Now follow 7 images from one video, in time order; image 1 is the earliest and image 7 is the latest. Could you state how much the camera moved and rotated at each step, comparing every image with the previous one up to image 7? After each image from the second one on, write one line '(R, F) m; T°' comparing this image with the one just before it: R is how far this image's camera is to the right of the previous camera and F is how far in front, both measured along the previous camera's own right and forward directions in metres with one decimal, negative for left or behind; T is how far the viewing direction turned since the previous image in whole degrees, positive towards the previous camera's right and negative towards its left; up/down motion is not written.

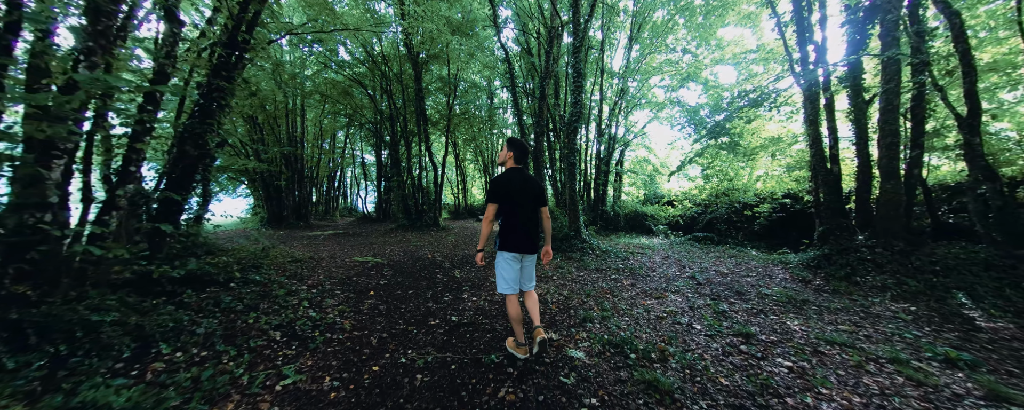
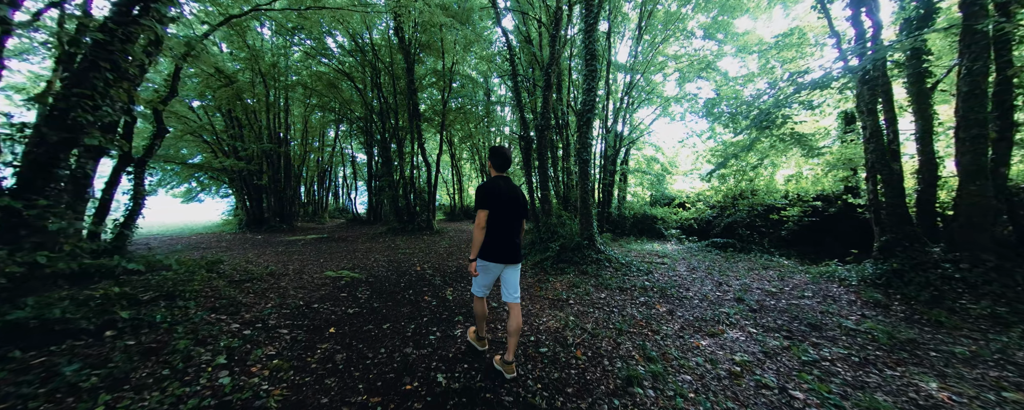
(-0.1, +1.1) m; +1°
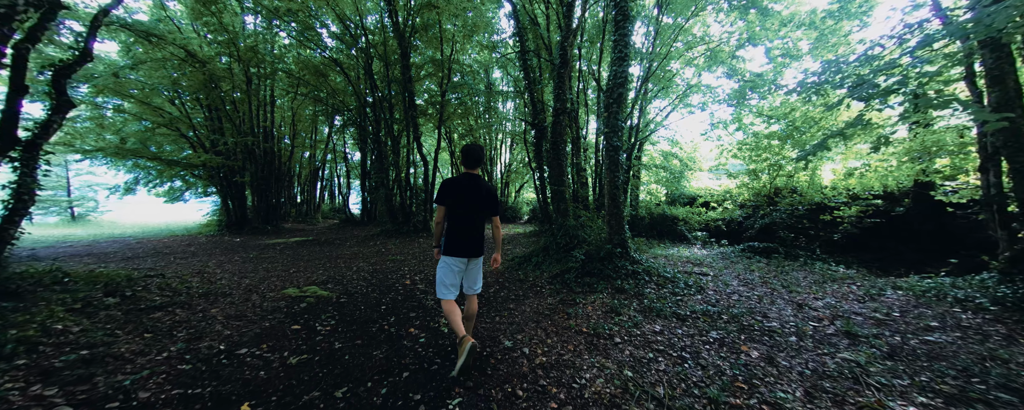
(-0.2, +1.4) m; 0°
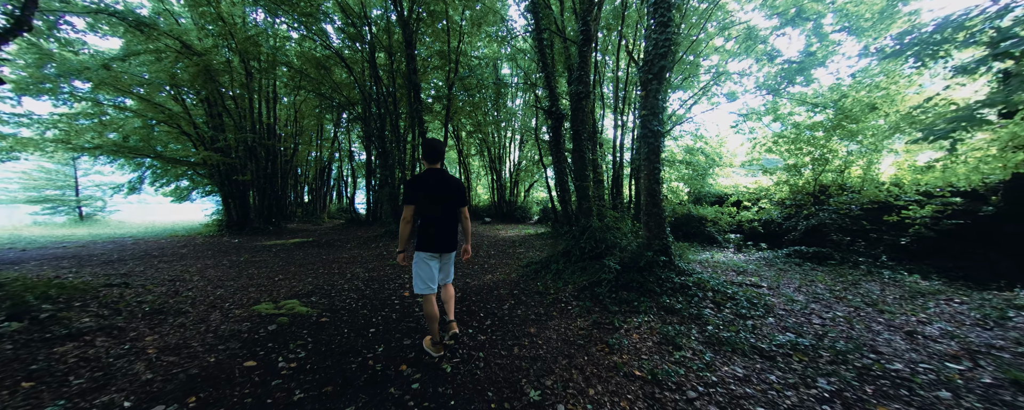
(-0.2, +0.9) m; -2°
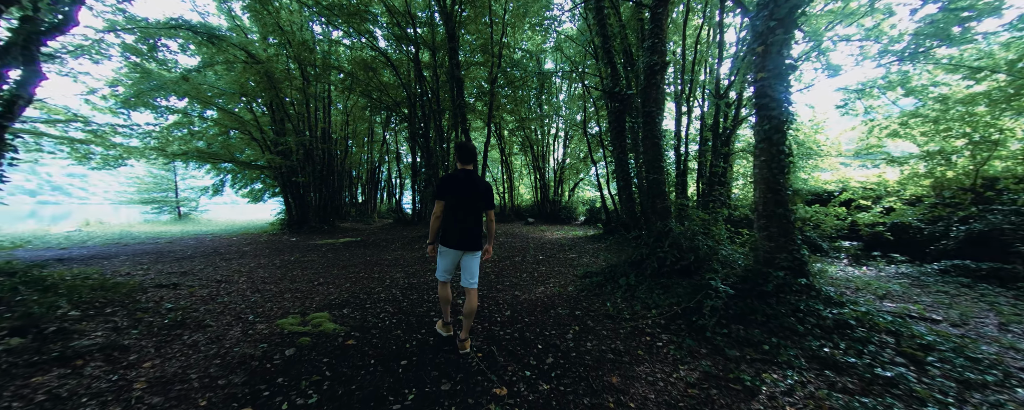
(-0.3, +0.9) m; -8°
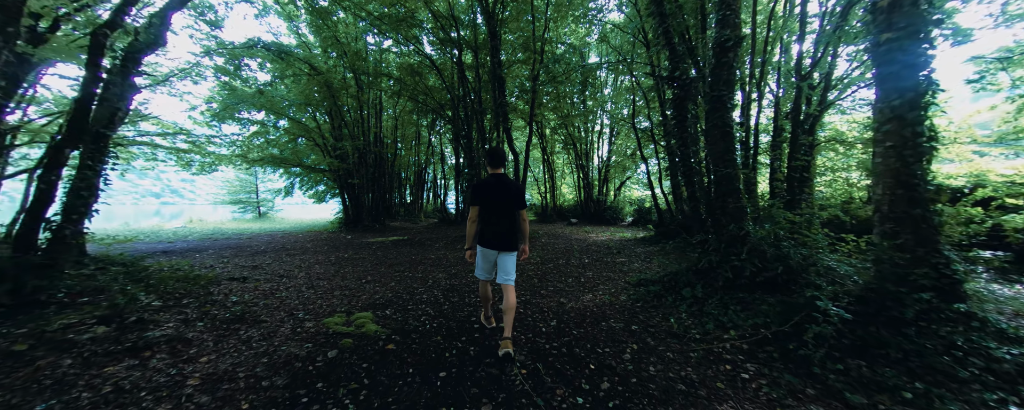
(-0.1, +0.3) m; -8°
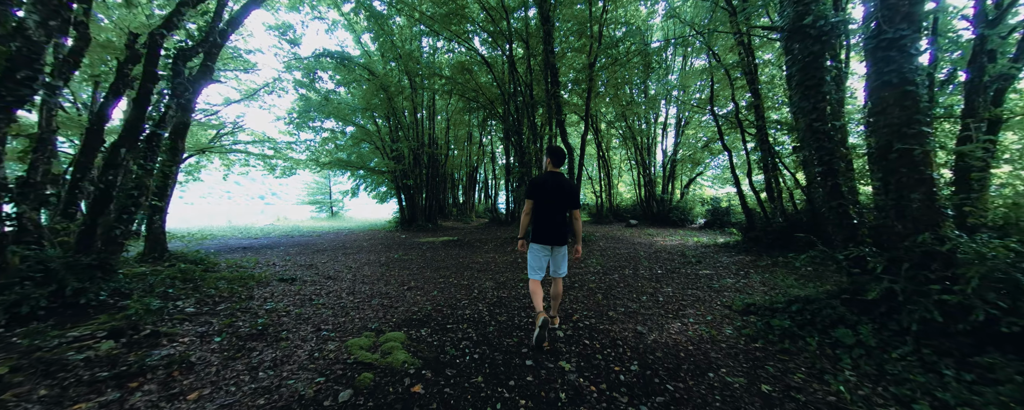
(-0.1, +0.9) m; -10°
